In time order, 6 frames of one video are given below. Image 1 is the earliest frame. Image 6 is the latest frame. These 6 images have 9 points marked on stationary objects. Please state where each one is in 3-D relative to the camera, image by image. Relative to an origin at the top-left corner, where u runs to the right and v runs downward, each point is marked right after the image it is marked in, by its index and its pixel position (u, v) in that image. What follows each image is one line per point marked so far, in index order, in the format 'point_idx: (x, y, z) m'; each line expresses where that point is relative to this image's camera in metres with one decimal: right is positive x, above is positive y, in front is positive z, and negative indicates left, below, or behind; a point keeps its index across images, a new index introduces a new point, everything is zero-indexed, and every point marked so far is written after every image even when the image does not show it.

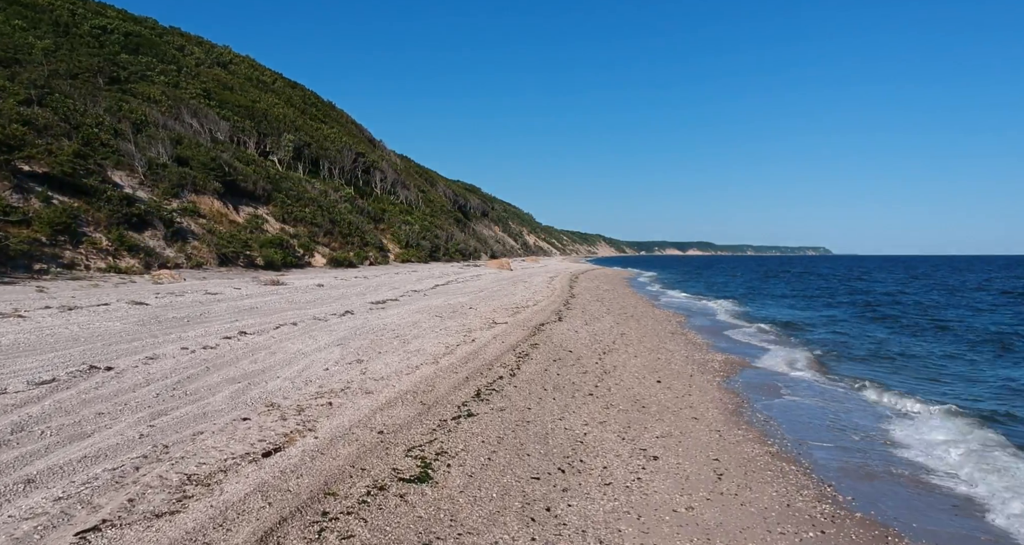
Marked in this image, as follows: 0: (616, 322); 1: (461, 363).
0: (+3.0, -1.5, +17.5) m
1: (-0.8, -1.4, +9.1) m
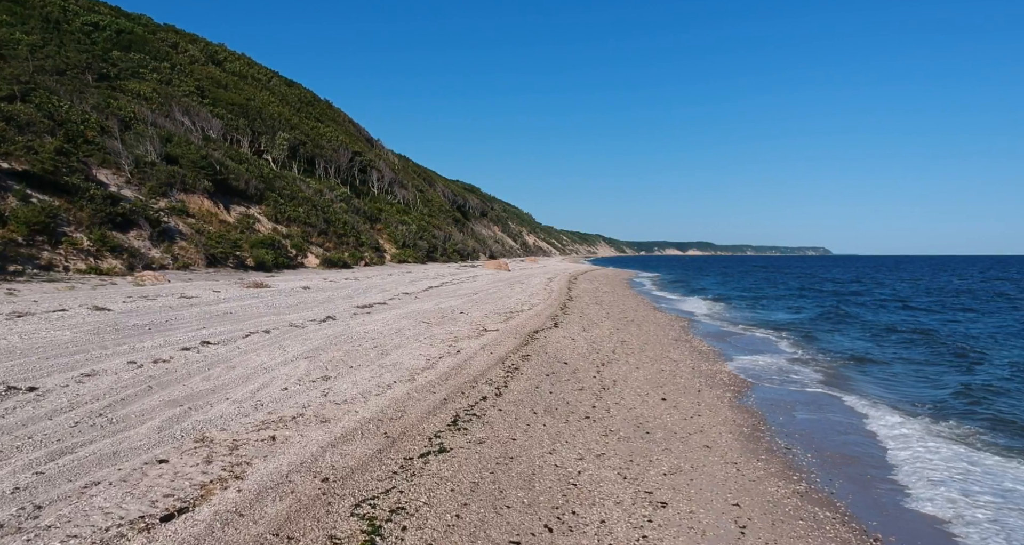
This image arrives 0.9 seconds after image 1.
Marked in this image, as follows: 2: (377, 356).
0: (+2.9, -1.6, +16.5) m
1: (-1.0, -1.4, +8.0) m
2: (-2.2, -1.3, +9.6) m
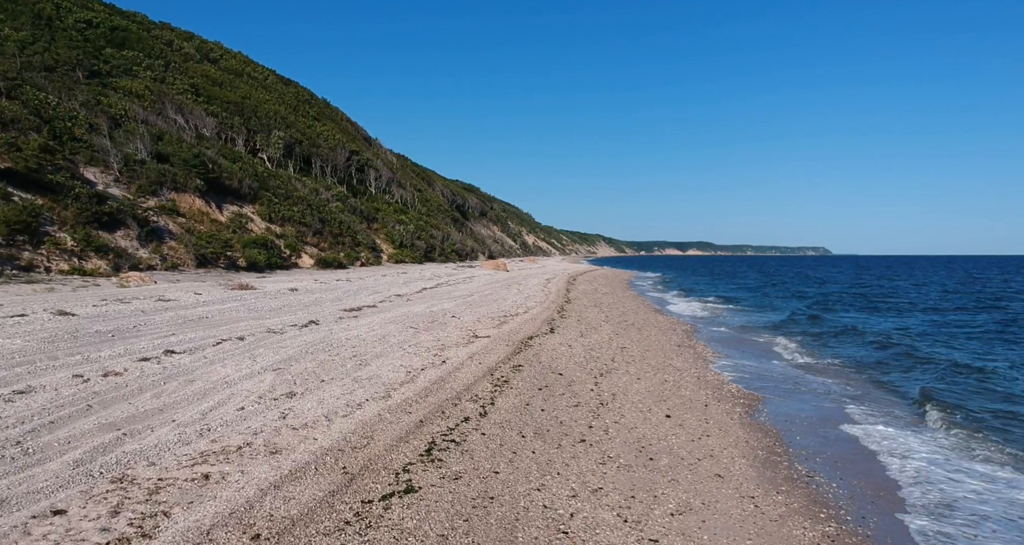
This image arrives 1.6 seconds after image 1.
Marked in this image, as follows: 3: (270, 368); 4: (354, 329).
0: (+2.7, -1.6, +15.7) m
1: (-1.1, -1.5, +7.2) m
2: (-2.3, -1.4, +8.8) m
3: (-3.5, -1.4, +8.7) m
4: (-3.6, -1.3, +13.6) m
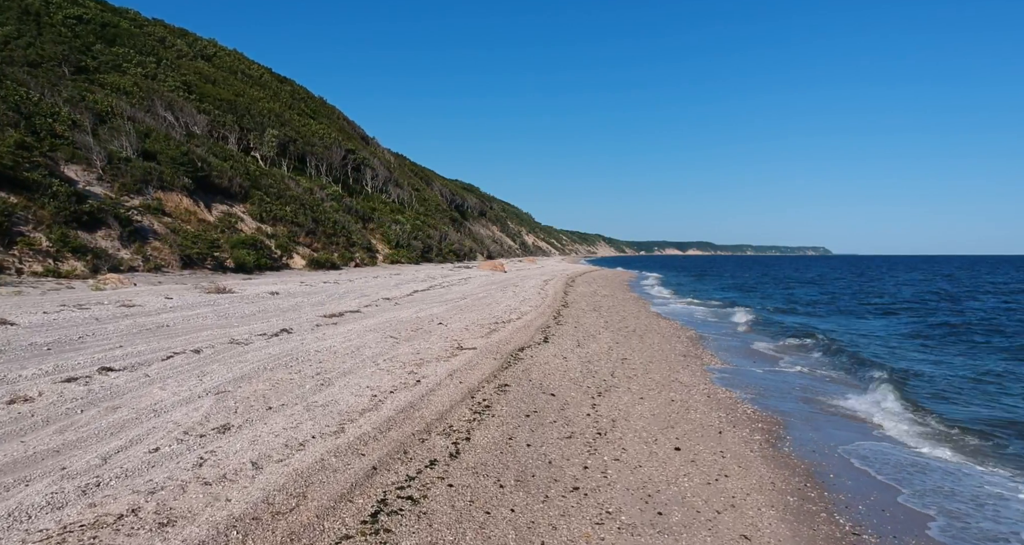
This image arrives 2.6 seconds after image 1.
0: (+2.5, -1.7, +14.5) m
1: (-1.3, -1.6, +6.0) m
2: (-2.5, -1.5, +7.6) m
3: (-3.7, -1.5, +7.5) m
4: (-3.8, -1.4, +12.4) m
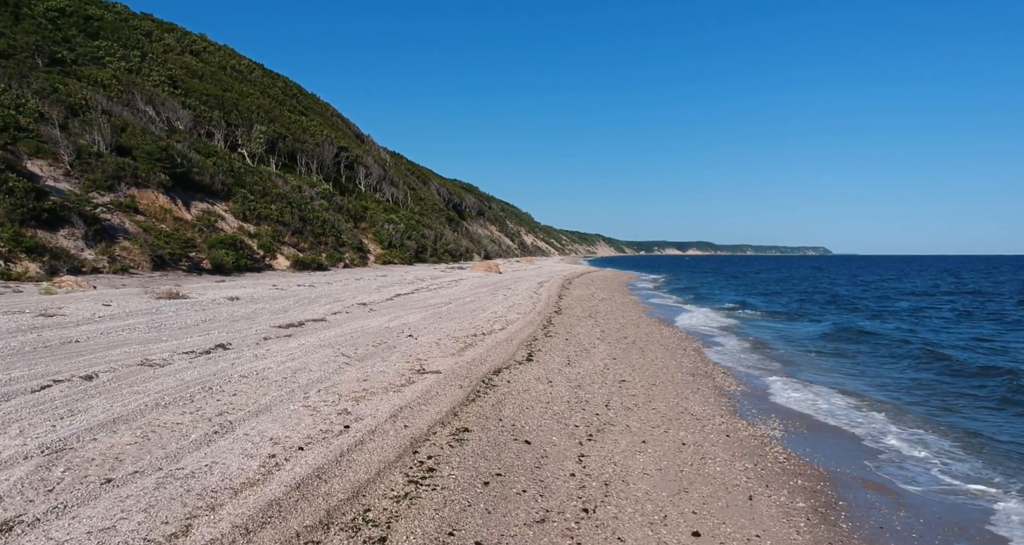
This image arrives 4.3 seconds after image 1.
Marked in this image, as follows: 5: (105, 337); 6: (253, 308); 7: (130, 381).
0: (+2.1, -1.8, +12.4) m
1: (-1.7, -1.7, +4.0) m
2: (-2.9, -1.6, +5.5) m
3: (-4.1, -1.5, +5.4) m
4: (-4.2, -1.5, +10.4) m
5: (-7.6, -1.2, +11.2) m
6: (-7.3, -1.0, +17.0) m
7: (-5.2, -1.5, +8.3) m
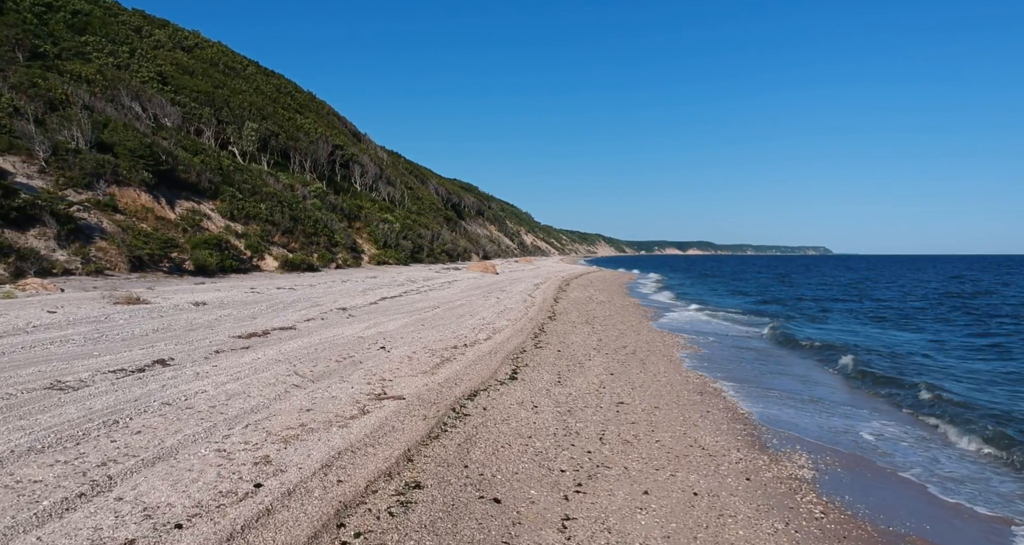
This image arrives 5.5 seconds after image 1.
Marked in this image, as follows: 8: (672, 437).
0: (+1.8, -1.9, +11.0) m
1: (-2.0, -1.7, +2.6) m
2: (-3.2, -1.6, +4.1) m
3: (-4.4, -1.6, +4.0) m
4: (-4.5, -1.5, +8.9) m
5: (-7.9, -1.3, +9.8) m
6: (-7.6, -1.1, +15.6) m
7: (-5.5, -1.5, +6.8) m
8: (+2.0, -2.1, +7.8) m
